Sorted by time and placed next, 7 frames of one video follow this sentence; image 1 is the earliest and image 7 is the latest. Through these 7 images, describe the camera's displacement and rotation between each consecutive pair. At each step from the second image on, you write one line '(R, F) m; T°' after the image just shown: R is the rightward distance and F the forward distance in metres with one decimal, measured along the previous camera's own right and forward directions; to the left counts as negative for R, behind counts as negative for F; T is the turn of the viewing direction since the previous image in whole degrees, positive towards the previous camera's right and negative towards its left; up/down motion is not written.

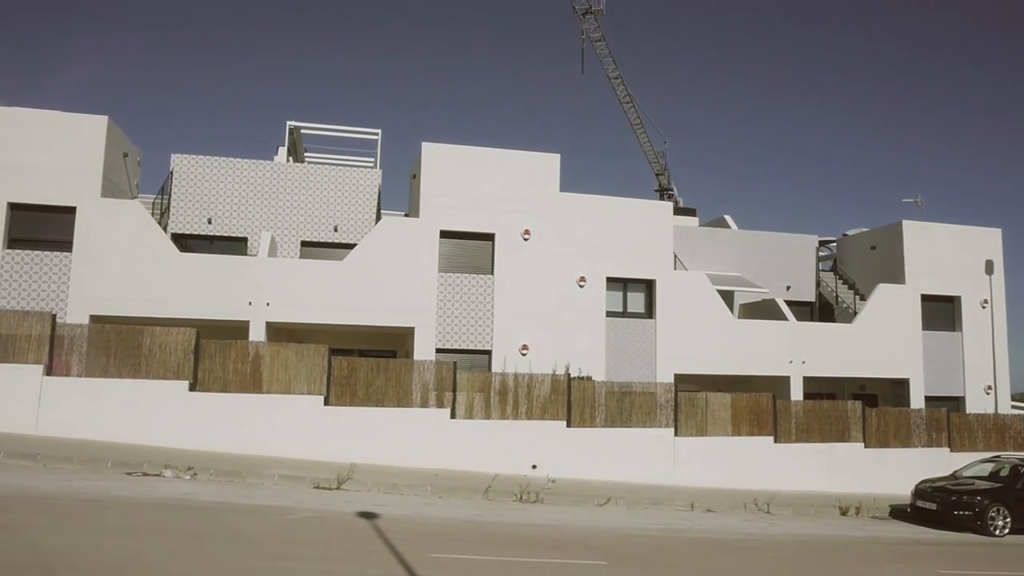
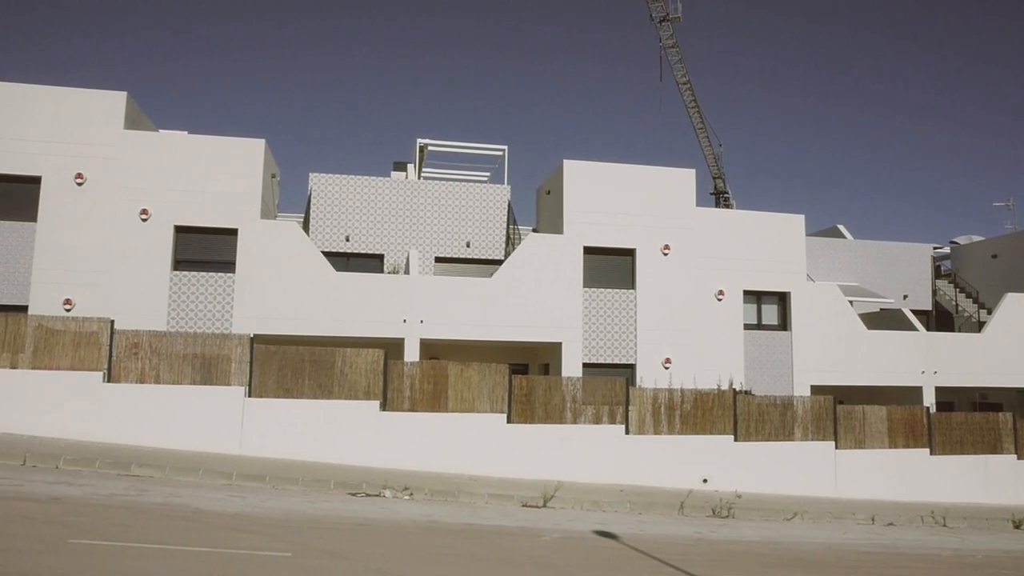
(-3.3, -0.3) m; -1°
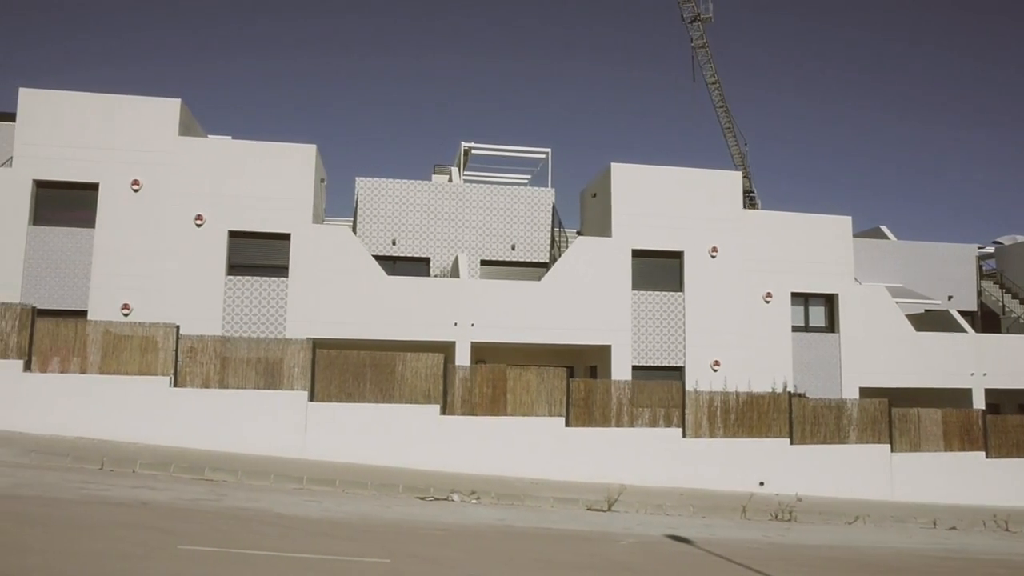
(-0.9, -0.1) m; -1°
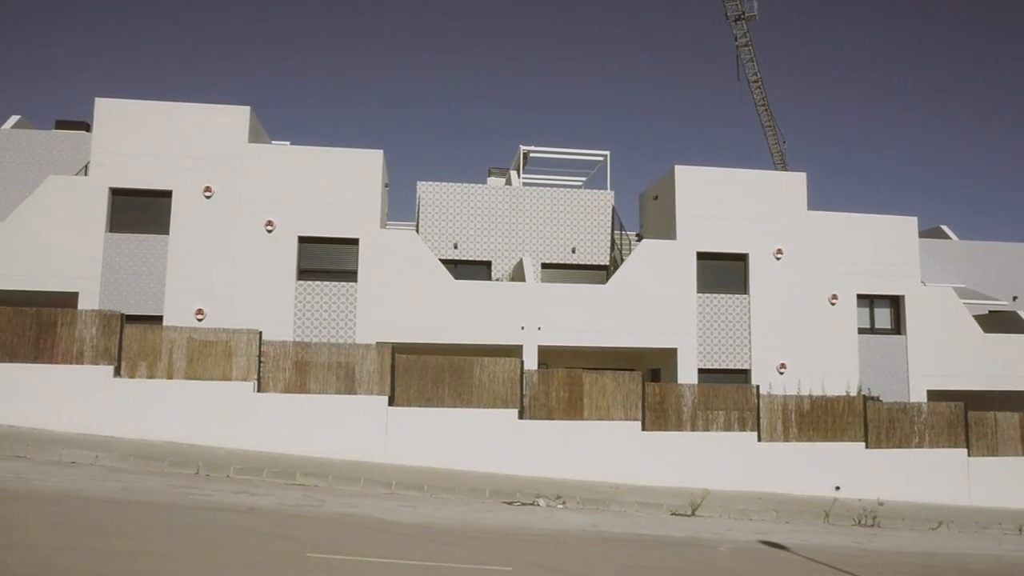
(-1.1, -0.1) m; -2°
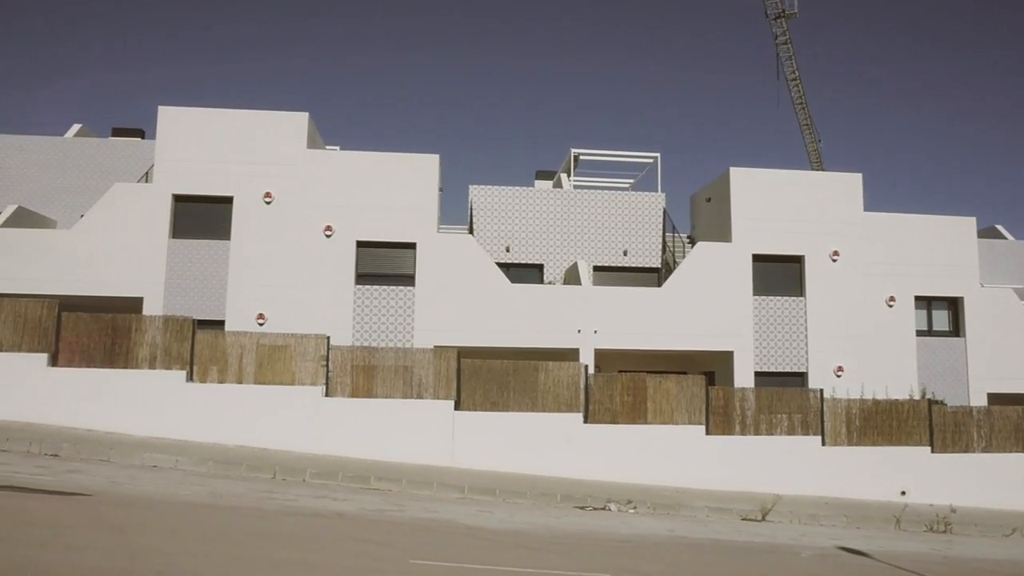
(-0.8, -0.1) m; -2°
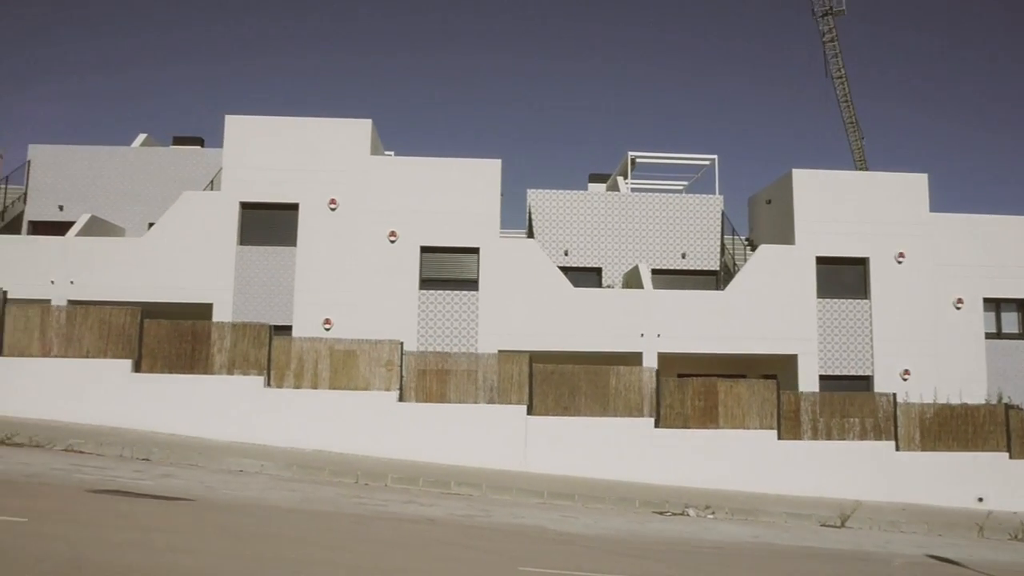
(-0.8, -0.1) m; -2°
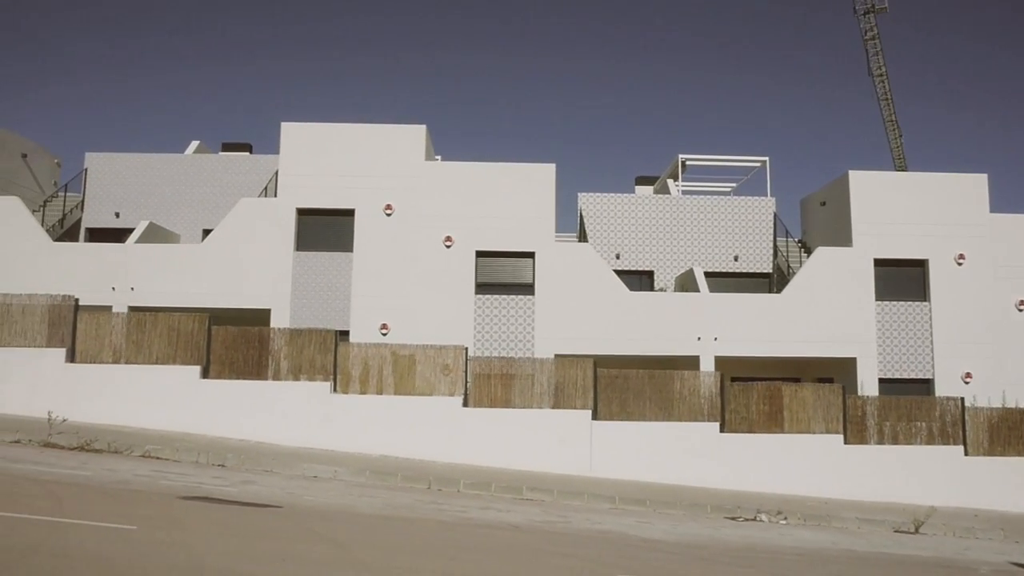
(-0.8, 0.0) m; -2°
